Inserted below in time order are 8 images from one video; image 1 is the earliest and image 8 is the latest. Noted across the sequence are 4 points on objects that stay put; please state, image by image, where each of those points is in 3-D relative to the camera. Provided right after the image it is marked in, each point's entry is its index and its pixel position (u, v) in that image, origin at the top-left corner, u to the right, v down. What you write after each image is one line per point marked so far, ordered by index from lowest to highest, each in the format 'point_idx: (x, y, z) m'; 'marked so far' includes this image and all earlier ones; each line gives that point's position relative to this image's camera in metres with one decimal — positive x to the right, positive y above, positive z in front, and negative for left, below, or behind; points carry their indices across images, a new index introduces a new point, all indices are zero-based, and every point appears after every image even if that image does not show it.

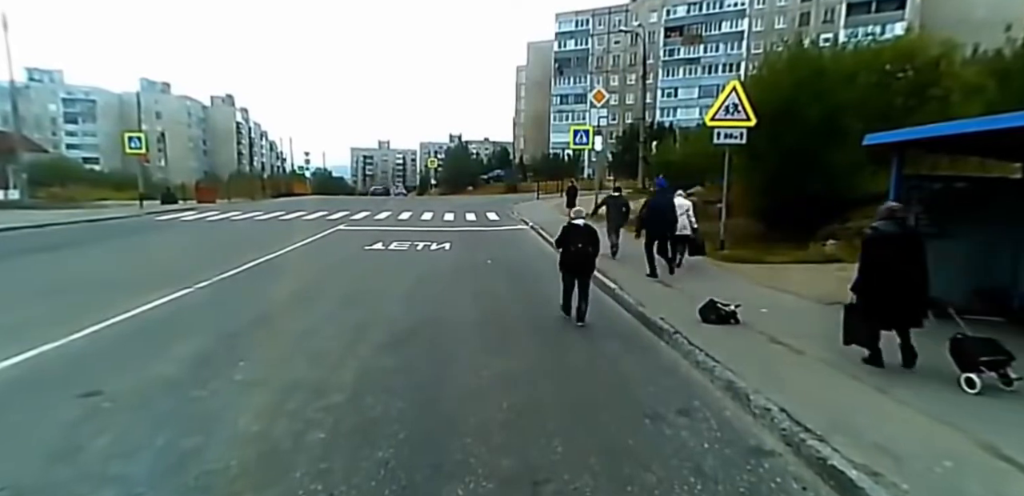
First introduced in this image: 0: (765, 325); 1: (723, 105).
0: (+2.8, -0.9, +6.2) m
1: (+4.2, +2.8, +11.2) m
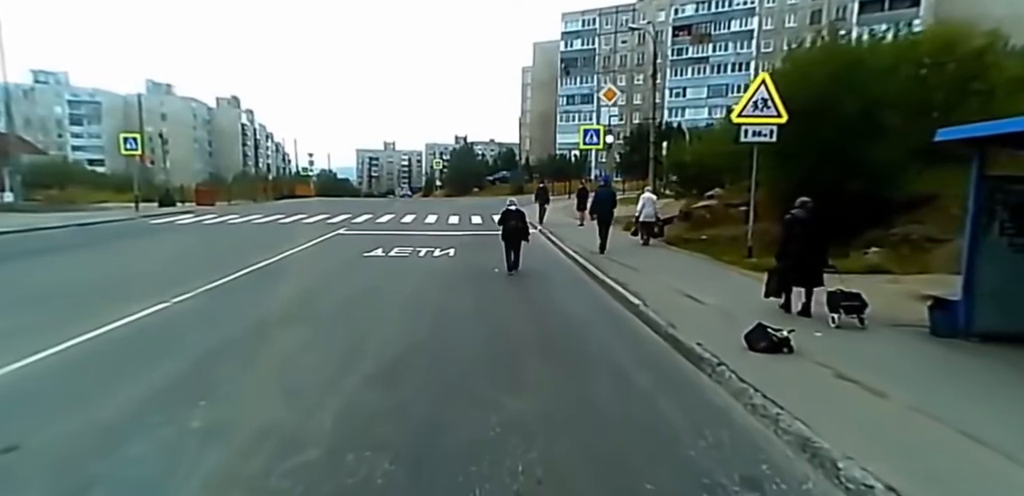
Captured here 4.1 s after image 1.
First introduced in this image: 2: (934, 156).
0: (+2.9, -1.0, +5.3) m
1: (+4.3, +2.7, +10.3) m
2: (+10.5, +2.3, +14.0) m
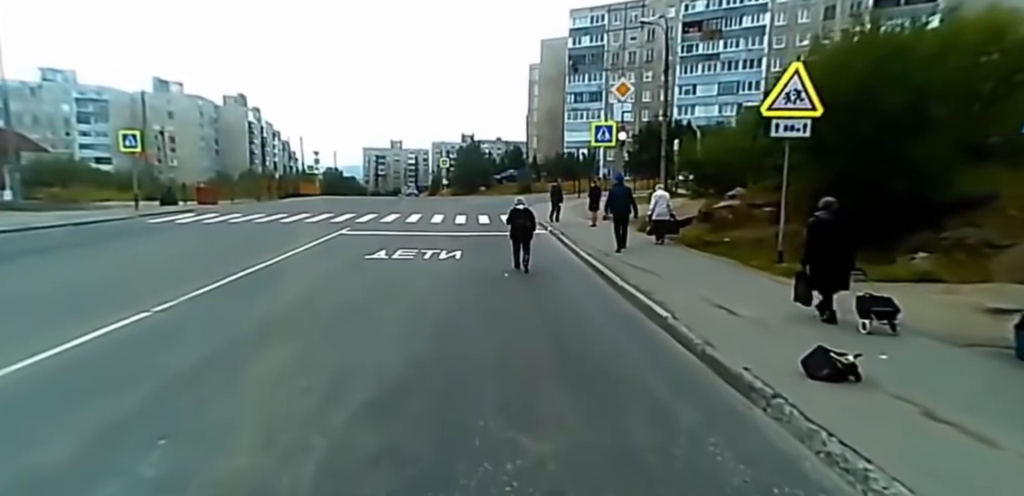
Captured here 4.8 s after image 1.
0: (+3.0, -1.1, +4.5) m
1: (+4.5, +2.6, +9.5) m
2: (+10.7, +2.2, +13.2) m
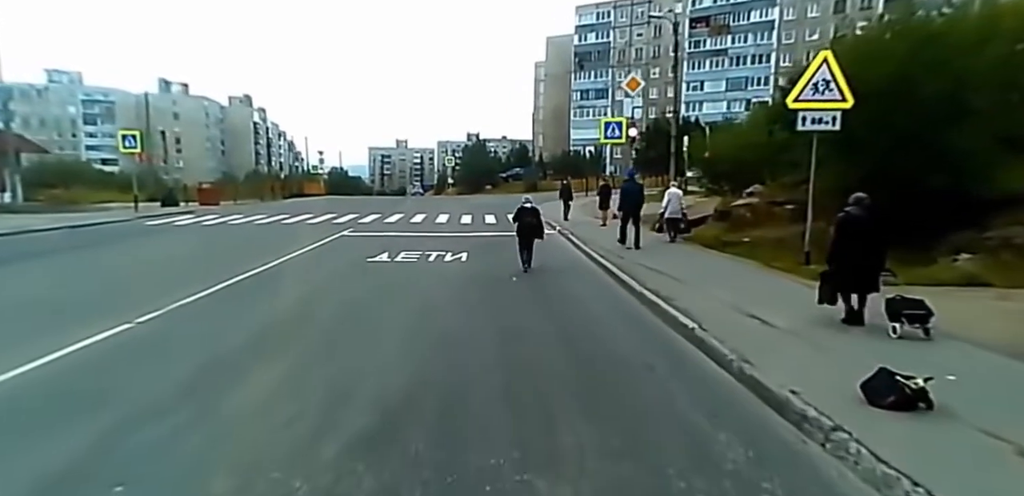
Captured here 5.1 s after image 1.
0: (+3.1, -1.1, +3.9) m
1: (+4.6, +2.6, +8.8) m
2: (+10.9, +2.2, +12.5) m
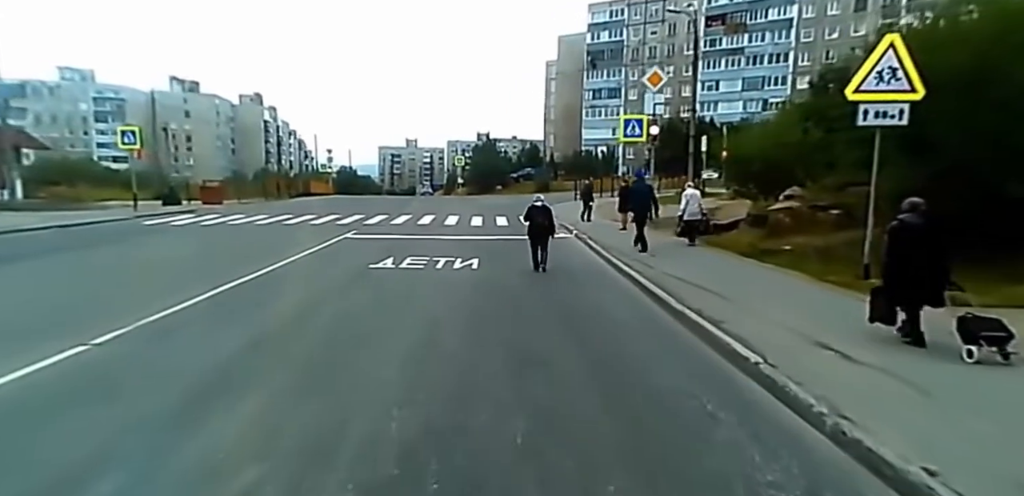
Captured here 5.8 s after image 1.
0: (+3.3, -1.3, +2.8) m
1: (+4.9, +2.4, +7.7) m
2: (+11.2, +2.0, +11.2) m
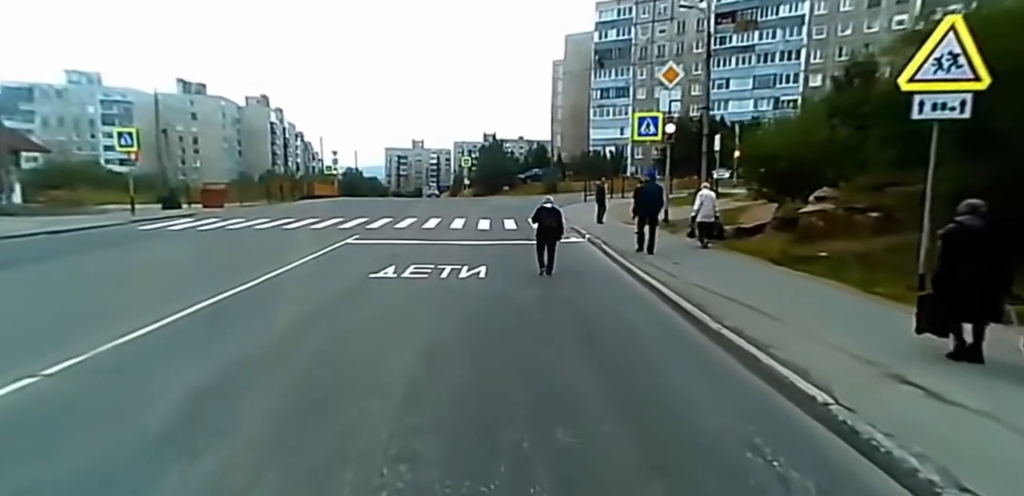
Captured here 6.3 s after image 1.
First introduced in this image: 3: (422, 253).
0: (+3.4, -1.4, +1.9) m
1: (+5.1, +2.3, +6.8) m
2: (+11.4, +1.9, +10.3) m
3: (-2.7, -0.1, +17.0) m
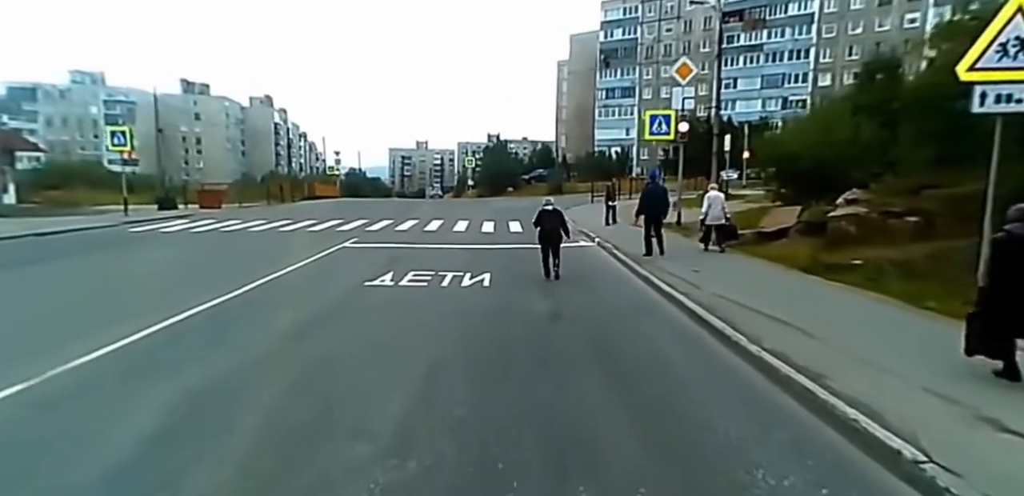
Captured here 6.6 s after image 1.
0: (+3.4, -1.5, +1.1) m
1: (+5.2, +2.2, +6.0) m
2: (+11.5, +1.8, +9.4) m
3: (-2.5, -0.2, +16.2) m
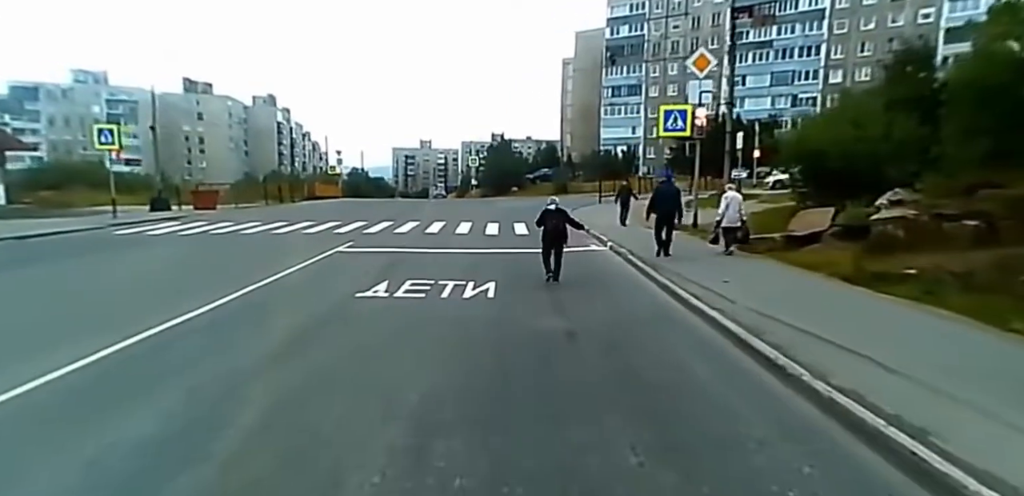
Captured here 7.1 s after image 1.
0: (+3.5, -1.6, +0.1) m
1: (+5.2, +2.1, +5.0) m
2: (+11.6, +1.7, +8.3) m
3: (-2.4, -0.3, +15.2) m
